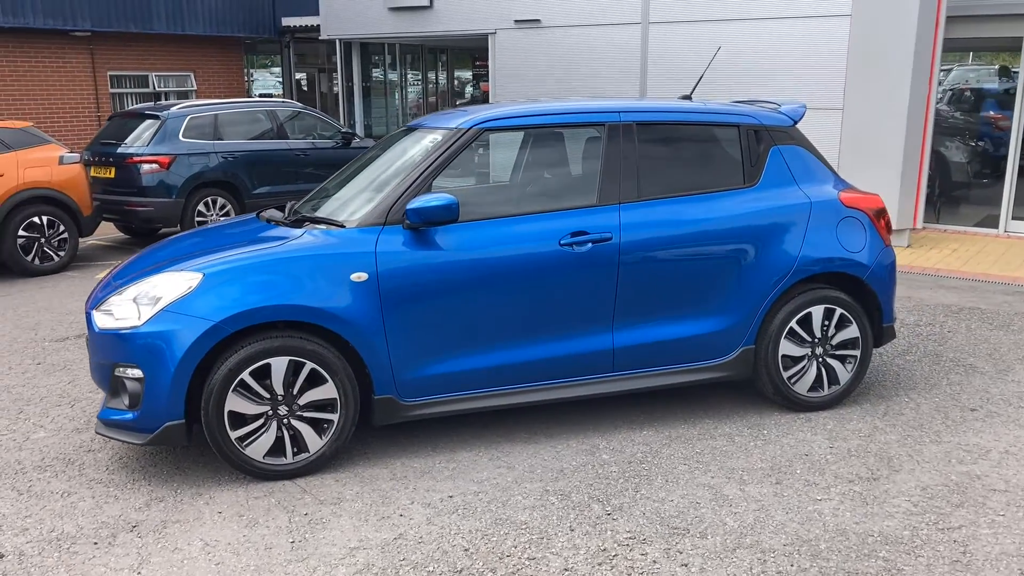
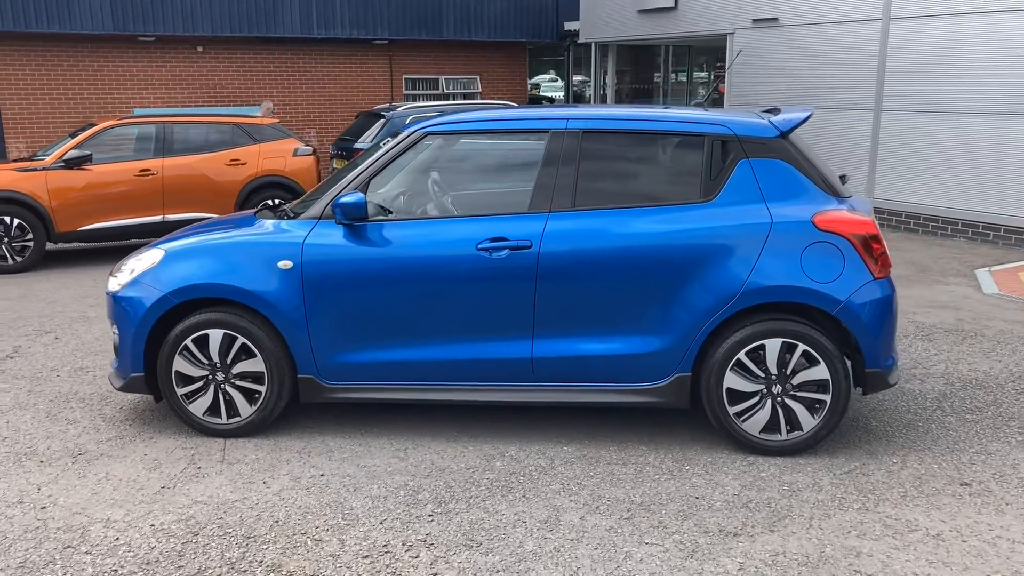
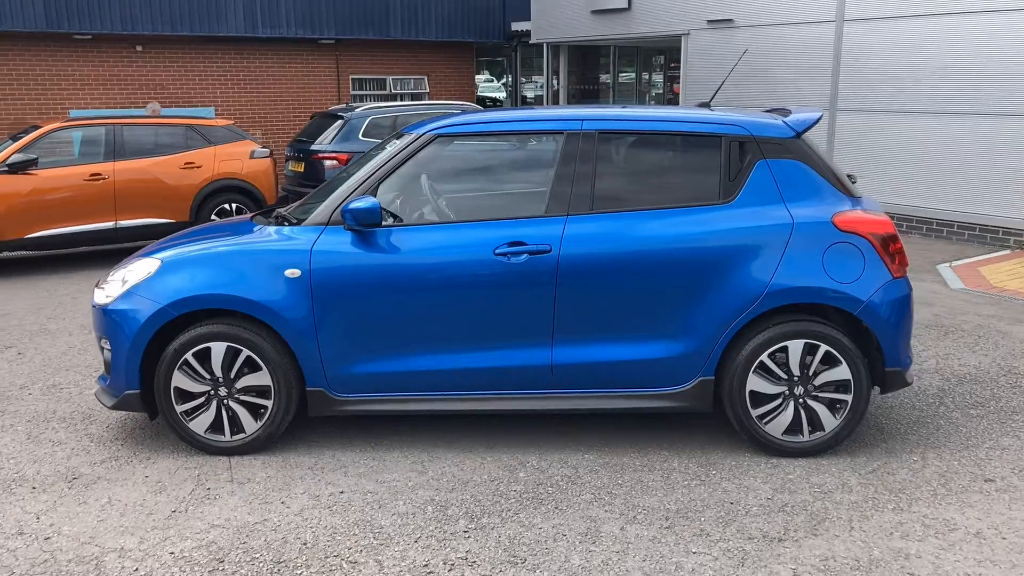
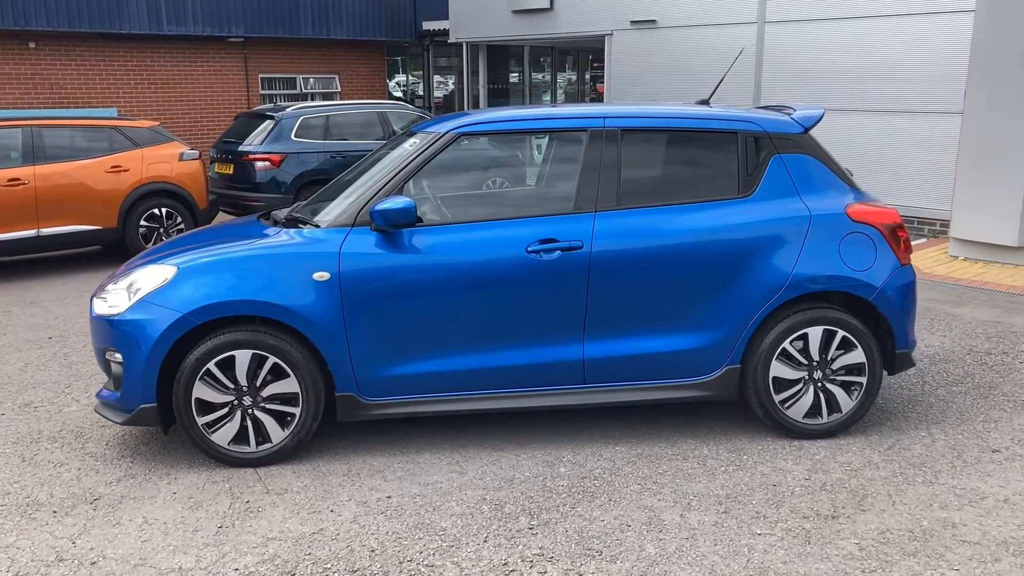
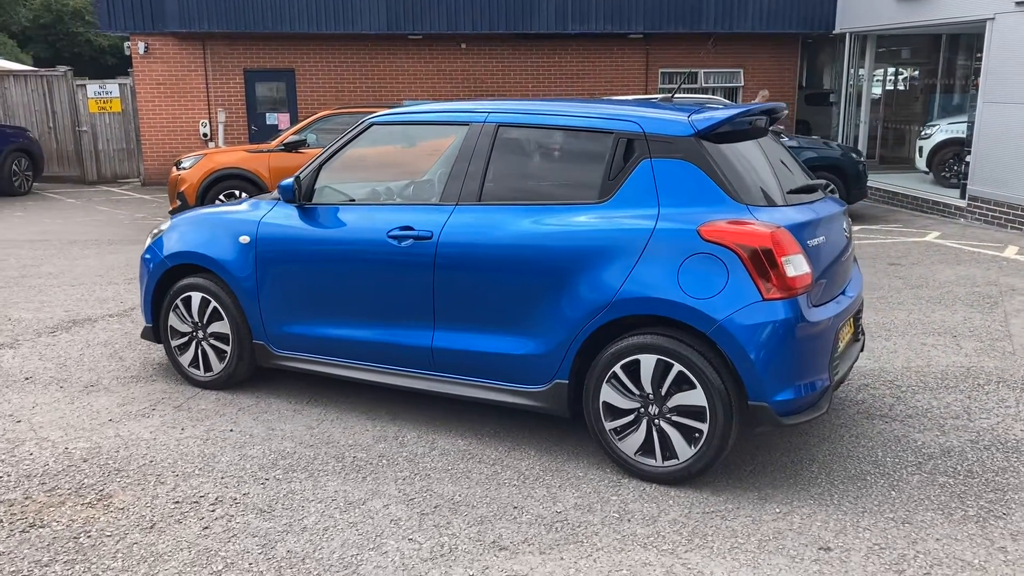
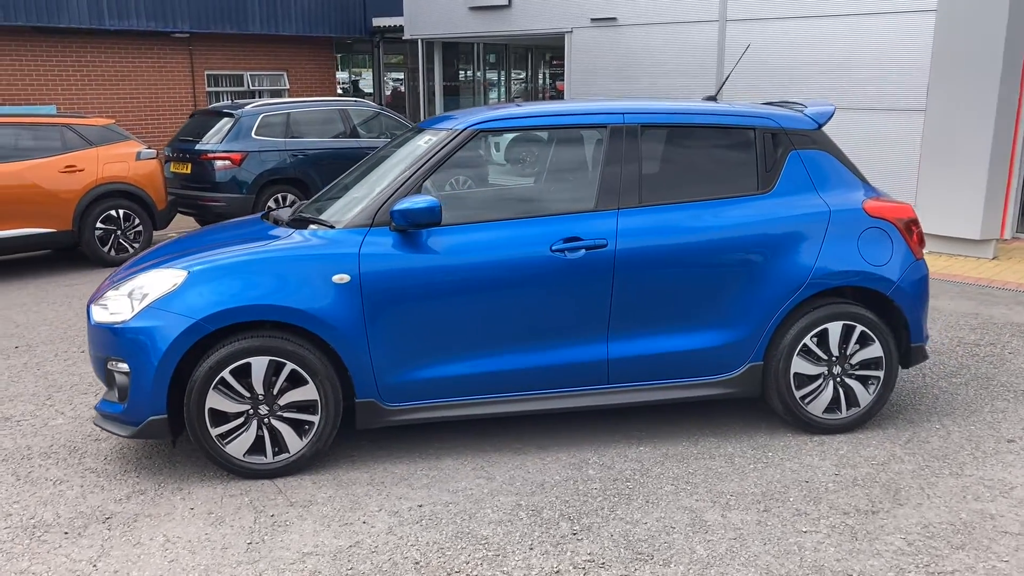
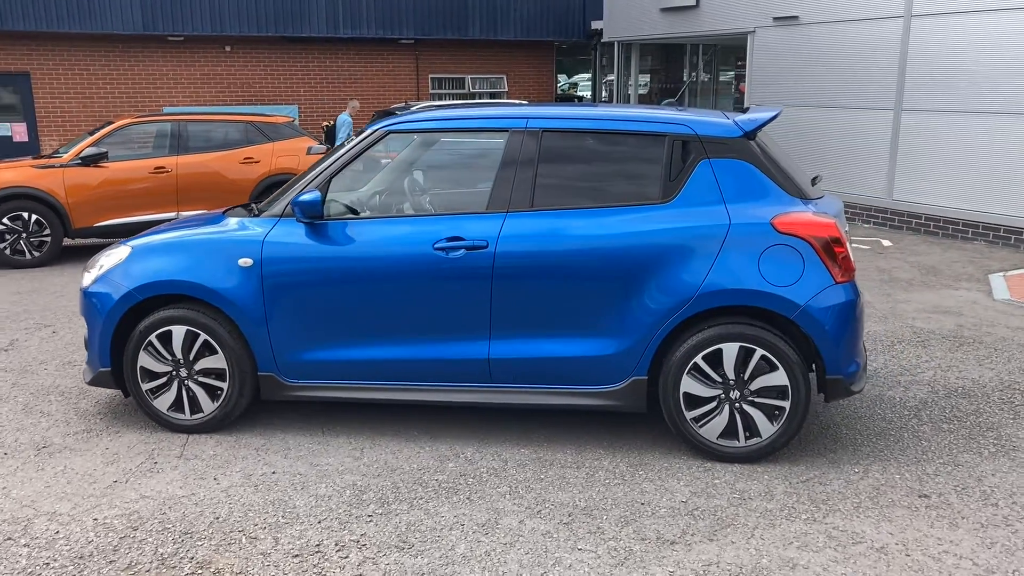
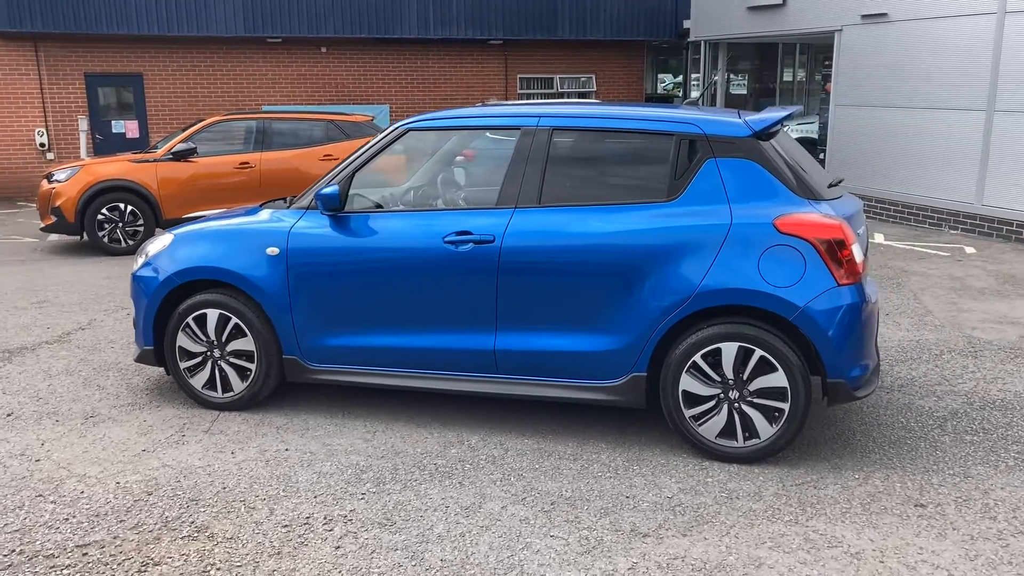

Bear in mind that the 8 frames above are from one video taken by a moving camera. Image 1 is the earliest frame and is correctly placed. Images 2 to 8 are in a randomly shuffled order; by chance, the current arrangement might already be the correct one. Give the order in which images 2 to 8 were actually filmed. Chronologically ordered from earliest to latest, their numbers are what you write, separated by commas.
6, 4, 3, 2, 7, 8, 5
